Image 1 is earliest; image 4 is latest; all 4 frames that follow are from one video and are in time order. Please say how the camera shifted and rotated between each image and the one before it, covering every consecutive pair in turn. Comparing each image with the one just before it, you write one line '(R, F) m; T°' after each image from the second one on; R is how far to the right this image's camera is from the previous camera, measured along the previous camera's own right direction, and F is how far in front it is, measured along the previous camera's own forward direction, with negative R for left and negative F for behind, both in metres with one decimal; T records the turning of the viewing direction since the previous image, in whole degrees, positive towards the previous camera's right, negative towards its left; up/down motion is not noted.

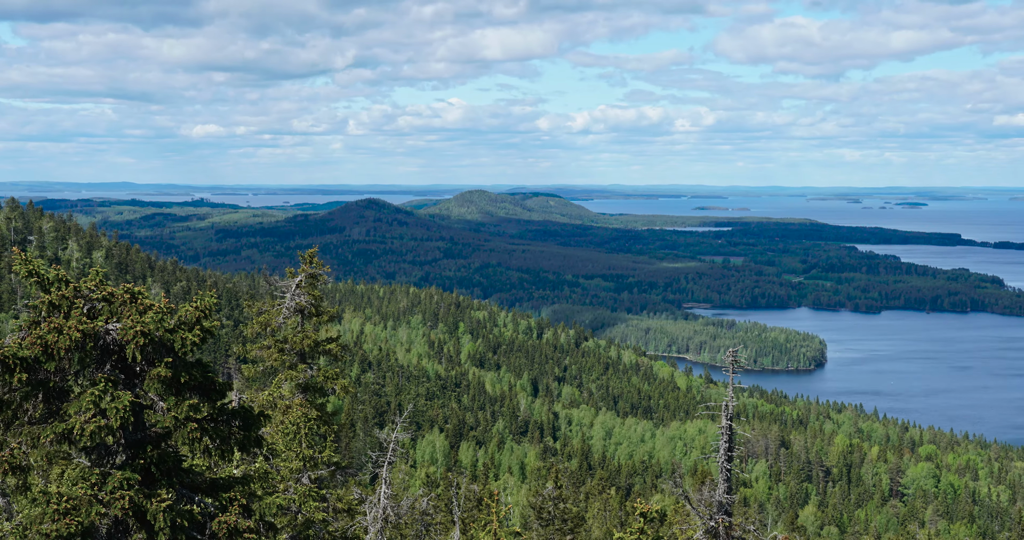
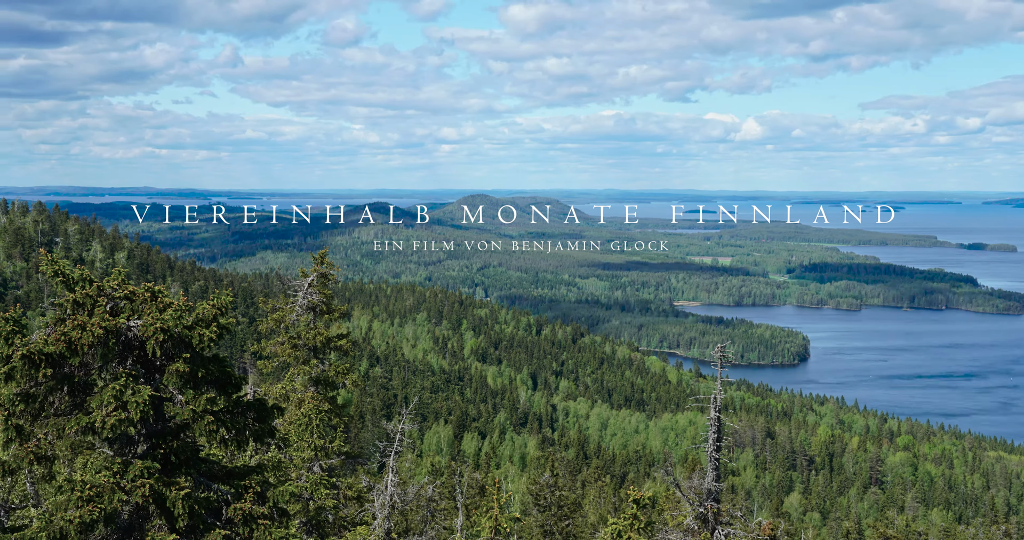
(+5.0, -12.3) m; -1°
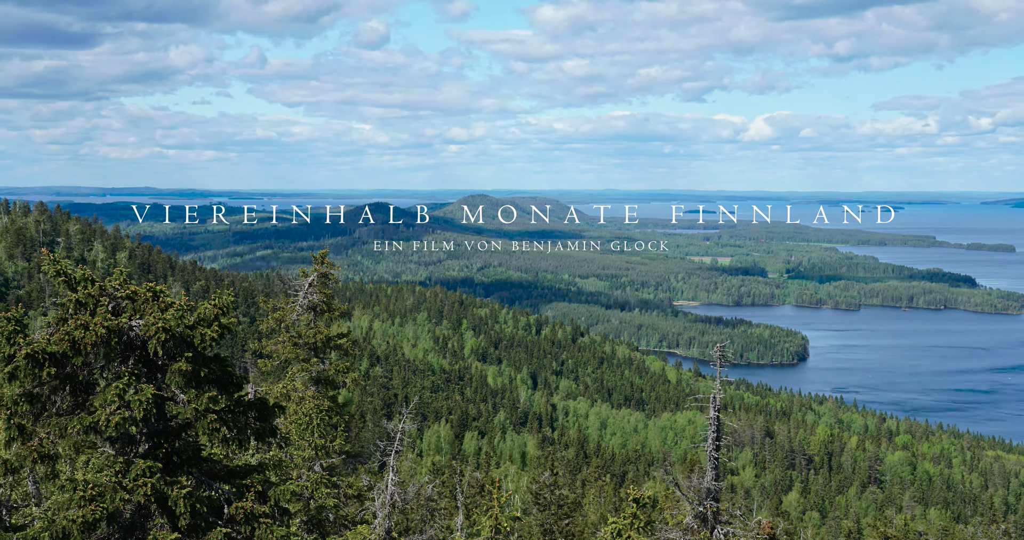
(+0.5, -0.8) m; 0°
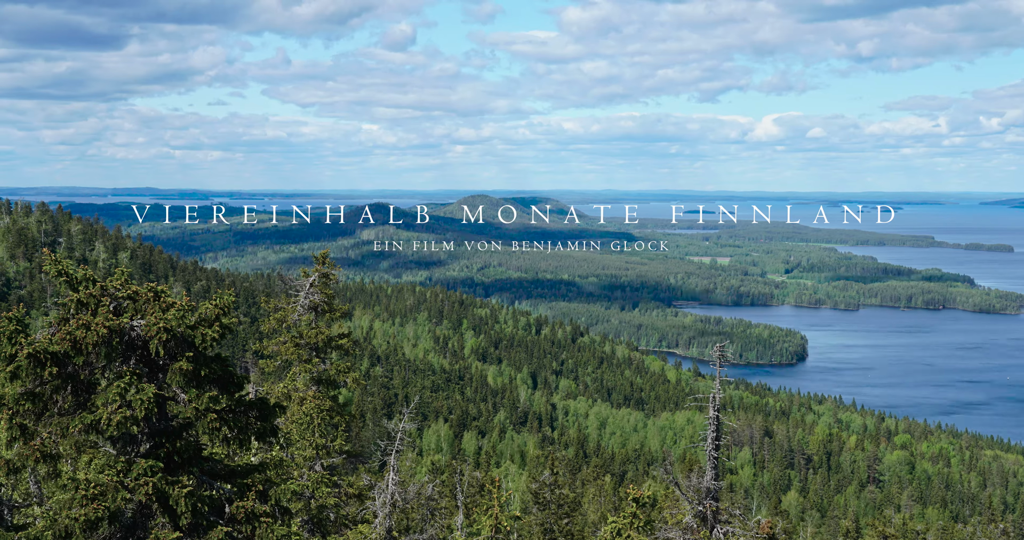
(+0.3, -0.9) m; 0°
